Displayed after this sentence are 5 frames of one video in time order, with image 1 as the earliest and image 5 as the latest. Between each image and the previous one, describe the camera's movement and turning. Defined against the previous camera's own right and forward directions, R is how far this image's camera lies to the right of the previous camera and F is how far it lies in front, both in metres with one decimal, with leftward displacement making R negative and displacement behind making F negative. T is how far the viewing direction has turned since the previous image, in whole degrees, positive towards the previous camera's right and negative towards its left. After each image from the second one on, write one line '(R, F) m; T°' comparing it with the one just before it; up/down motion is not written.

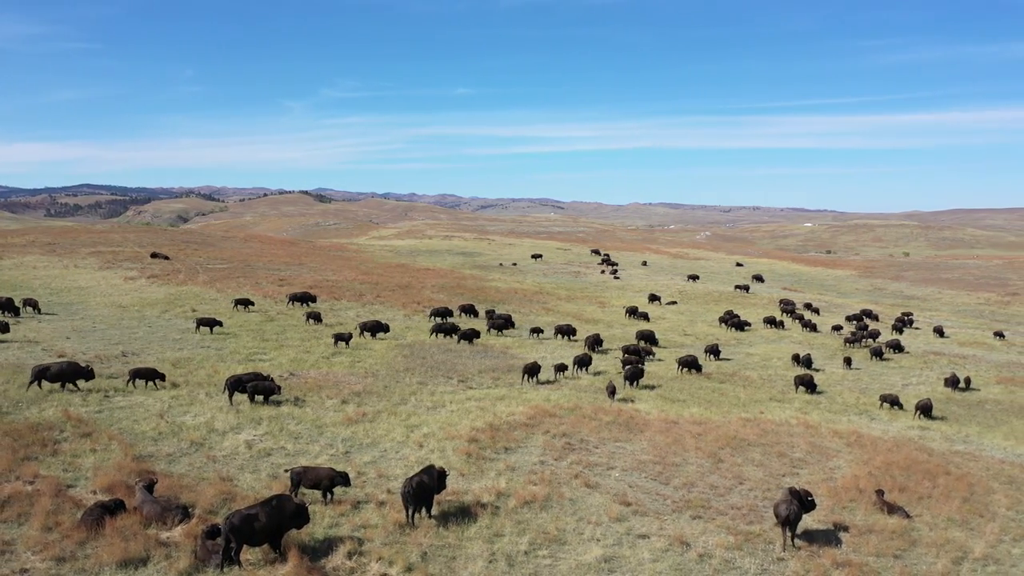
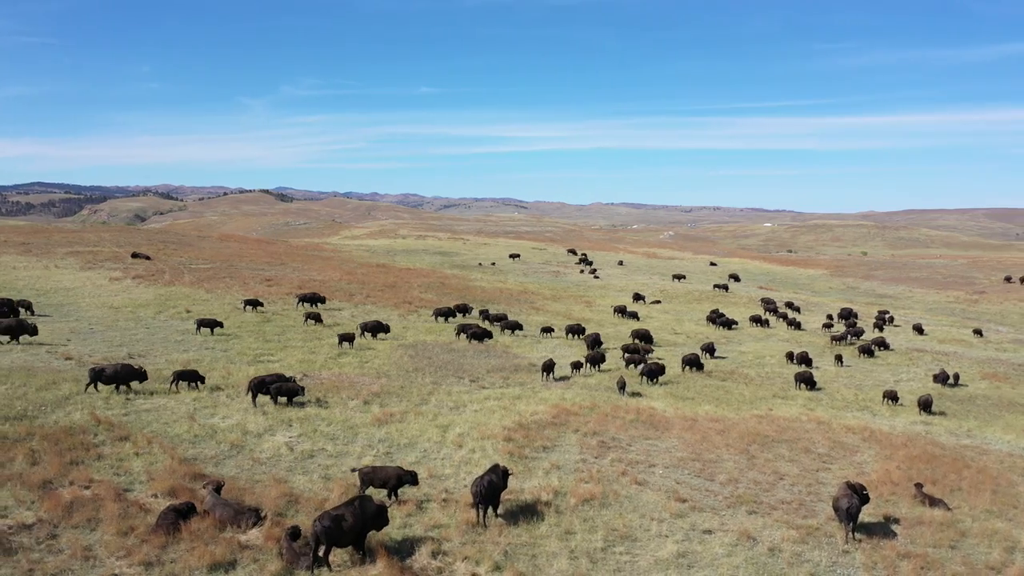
(-1.7, -0.1) m; +2°
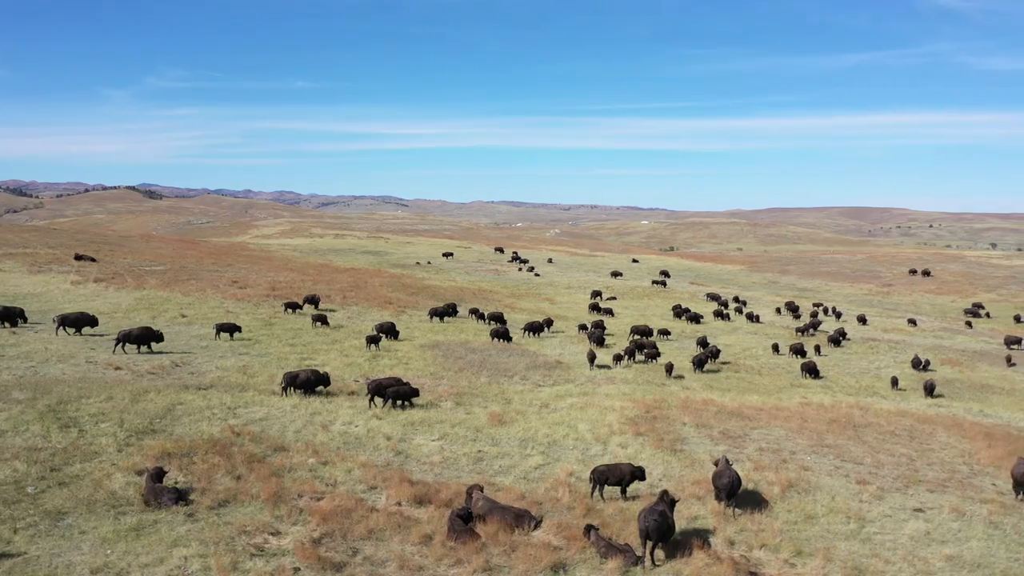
(-6.1, +0.1) m; +7°
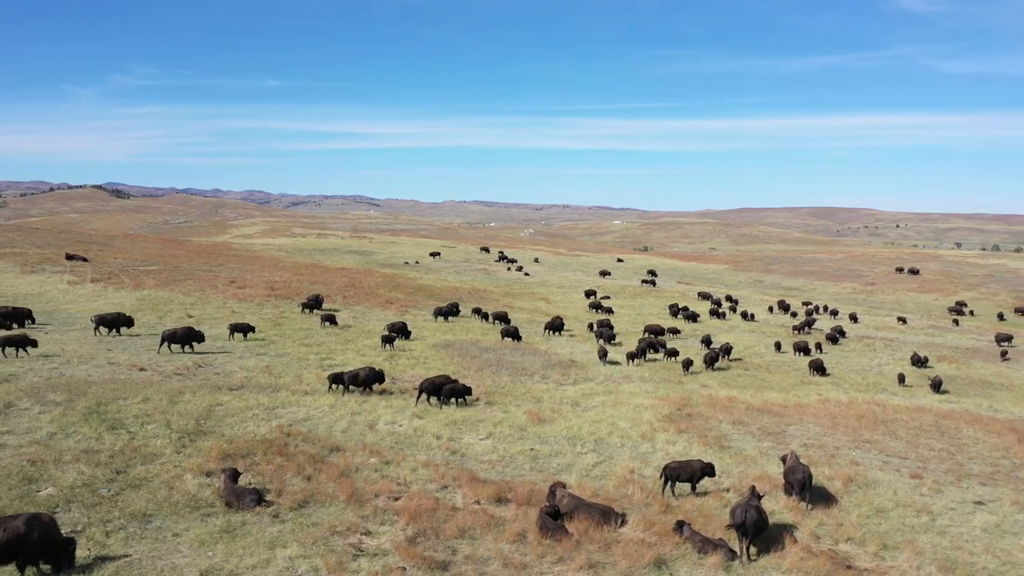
(-1.8, 0.0) m; +1°
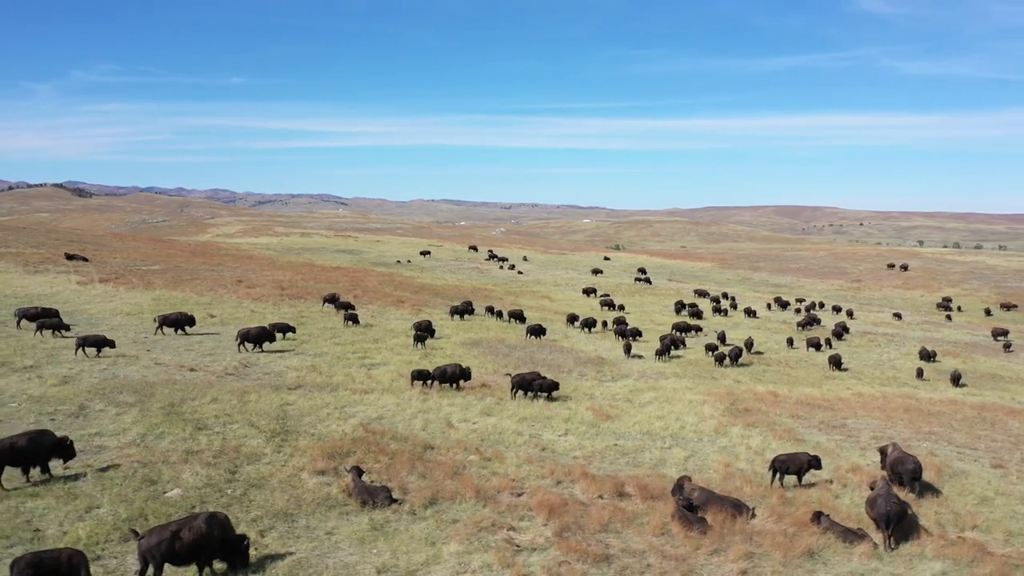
(-2.6, -0.1) m; +1°
